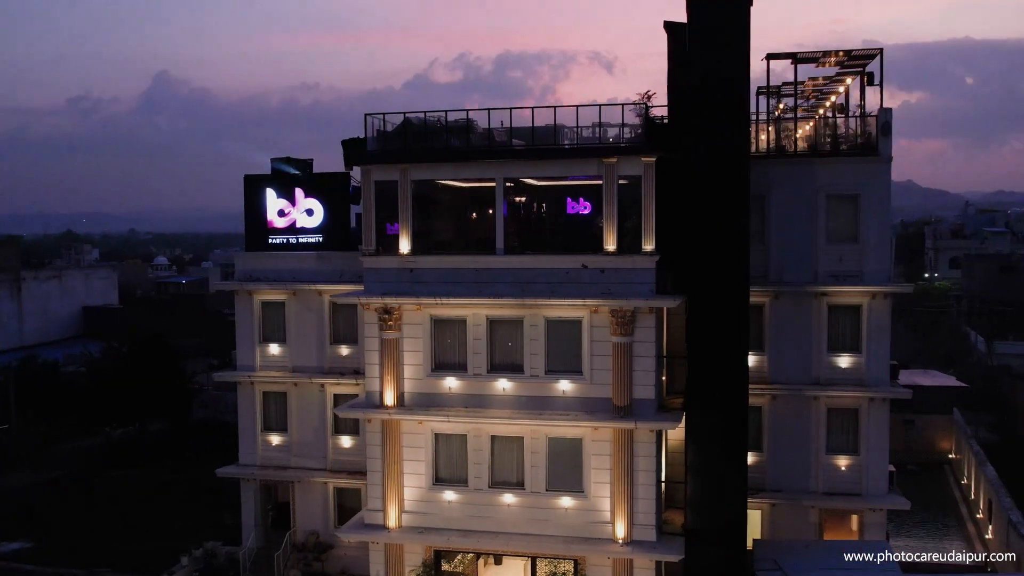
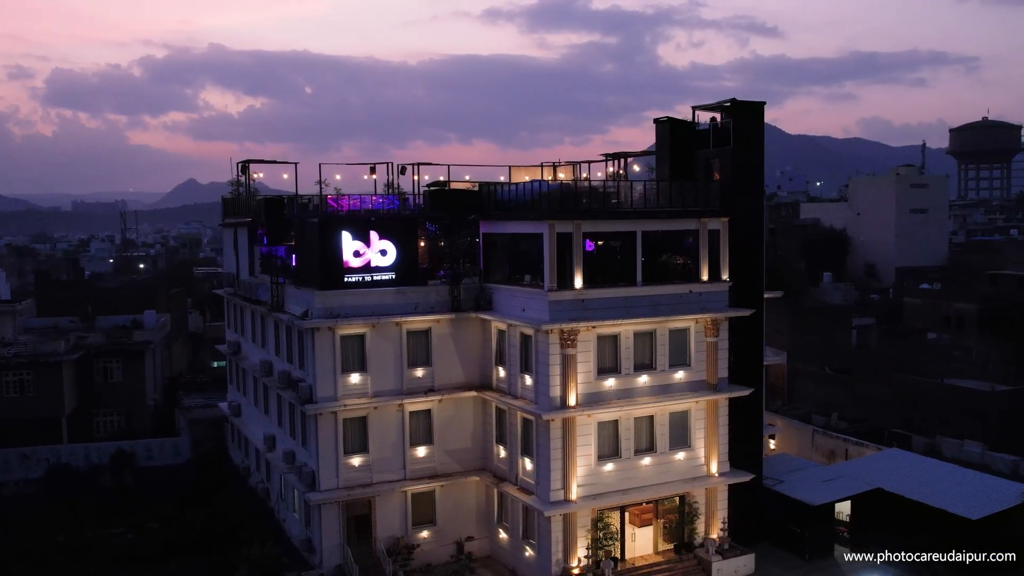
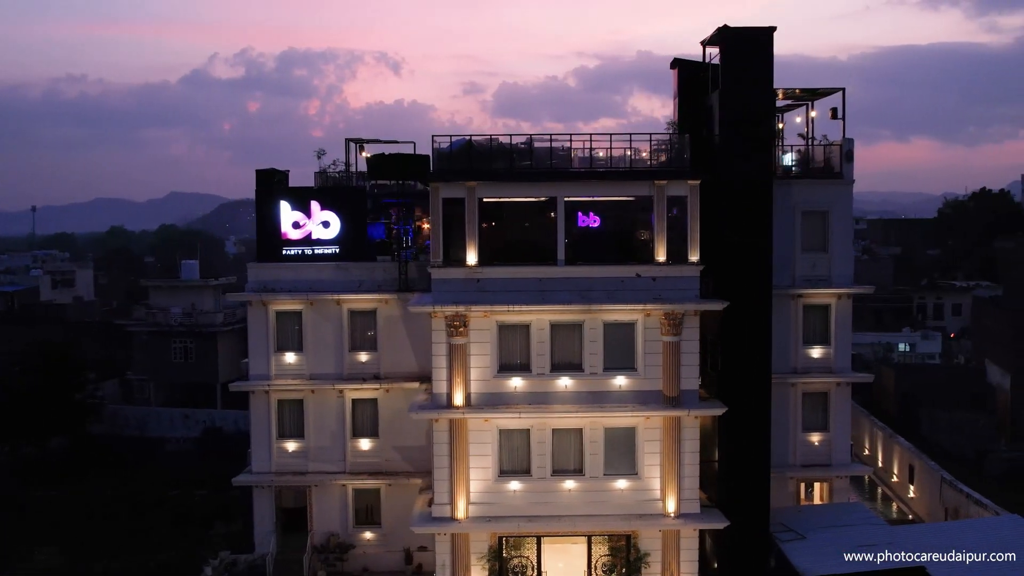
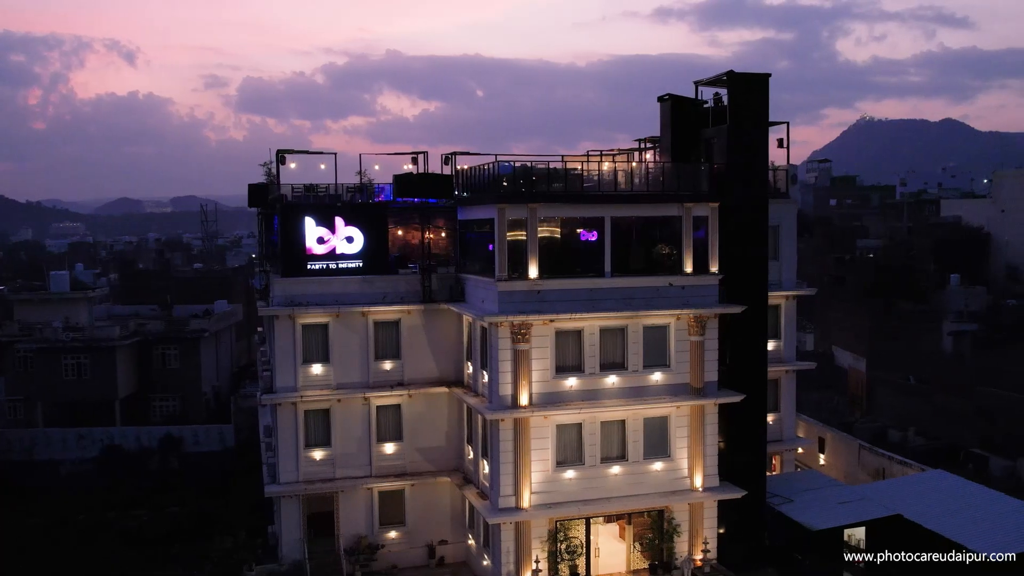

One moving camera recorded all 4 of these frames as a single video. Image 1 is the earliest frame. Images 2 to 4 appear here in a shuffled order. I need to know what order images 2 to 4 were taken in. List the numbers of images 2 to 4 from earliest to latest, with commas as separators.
3, 4, 2
